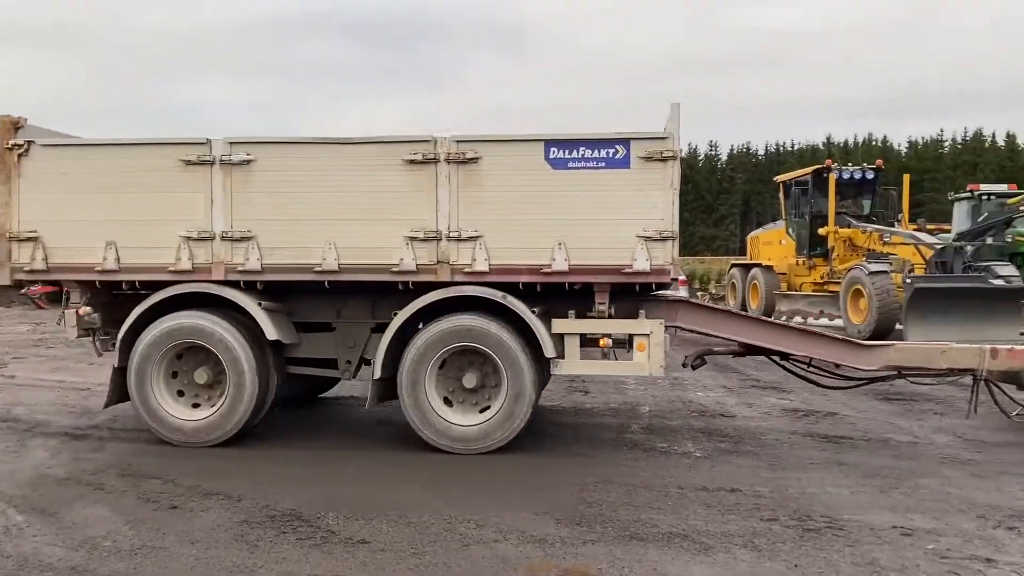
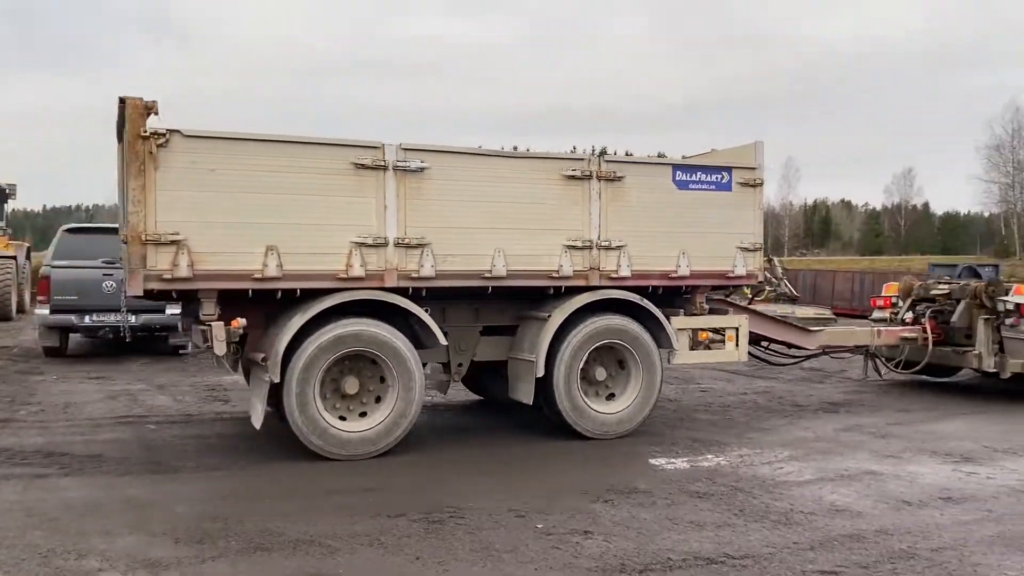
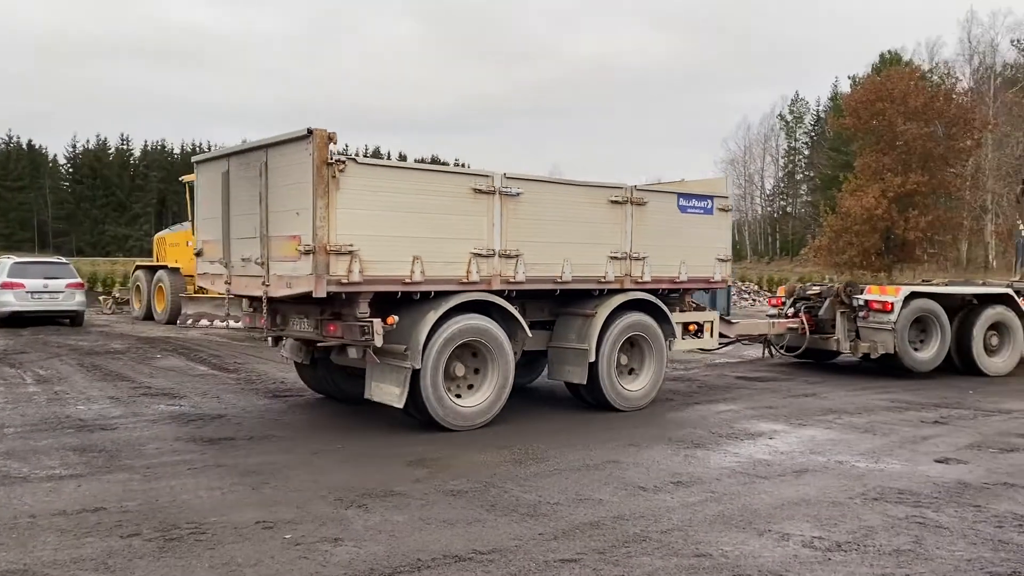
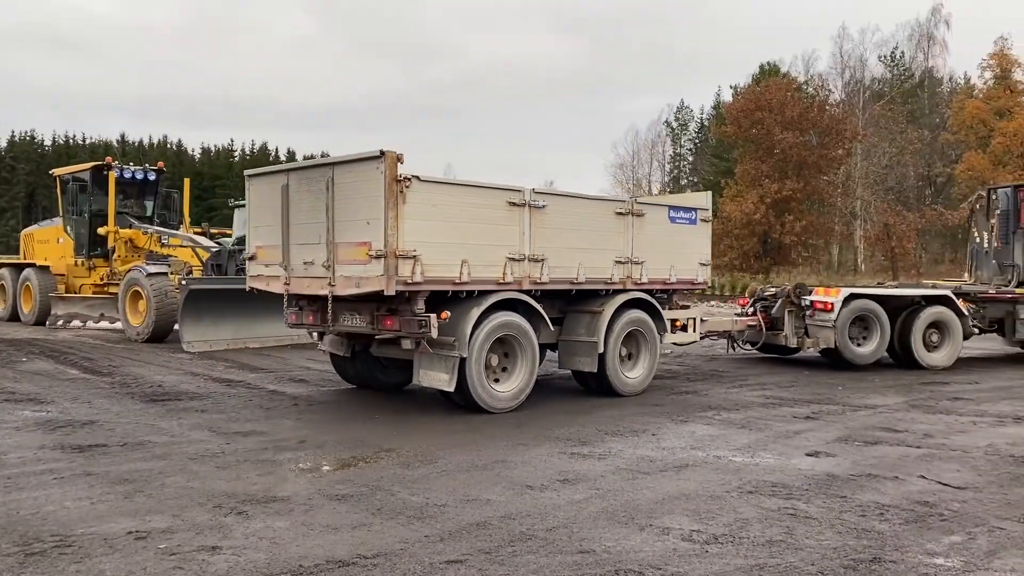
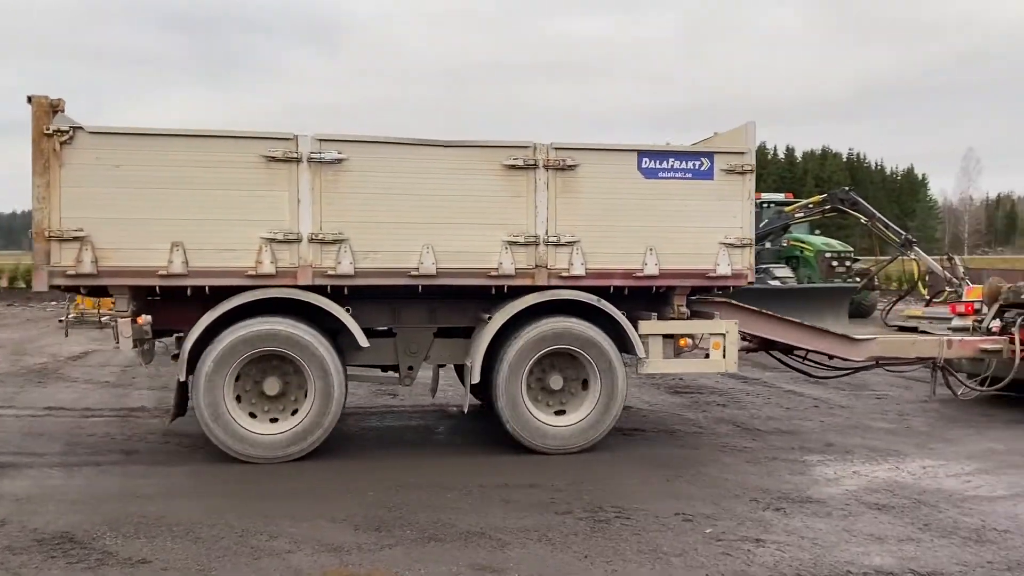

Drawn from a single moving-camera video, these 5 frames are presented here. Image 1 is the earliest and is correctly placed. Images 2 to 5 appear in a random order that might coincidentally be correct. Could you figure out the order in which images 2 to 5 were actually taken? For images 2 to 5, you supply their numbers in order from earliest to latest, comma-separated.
5, 2, 3, 4
